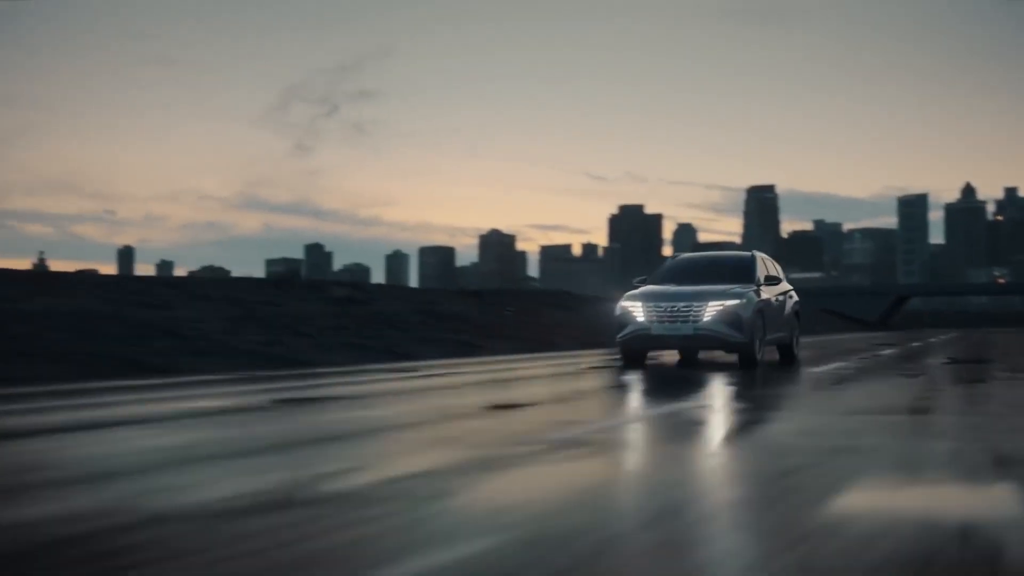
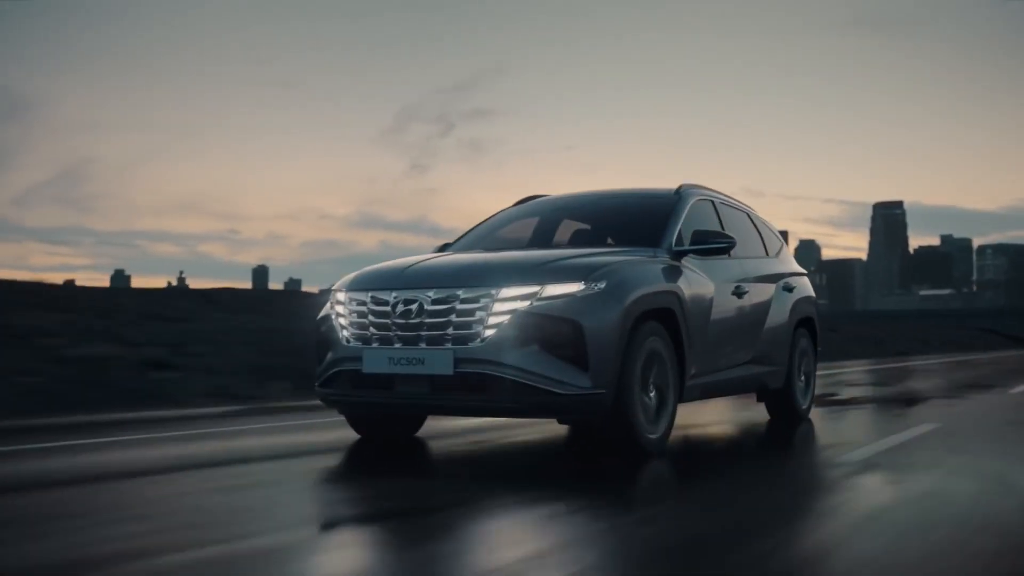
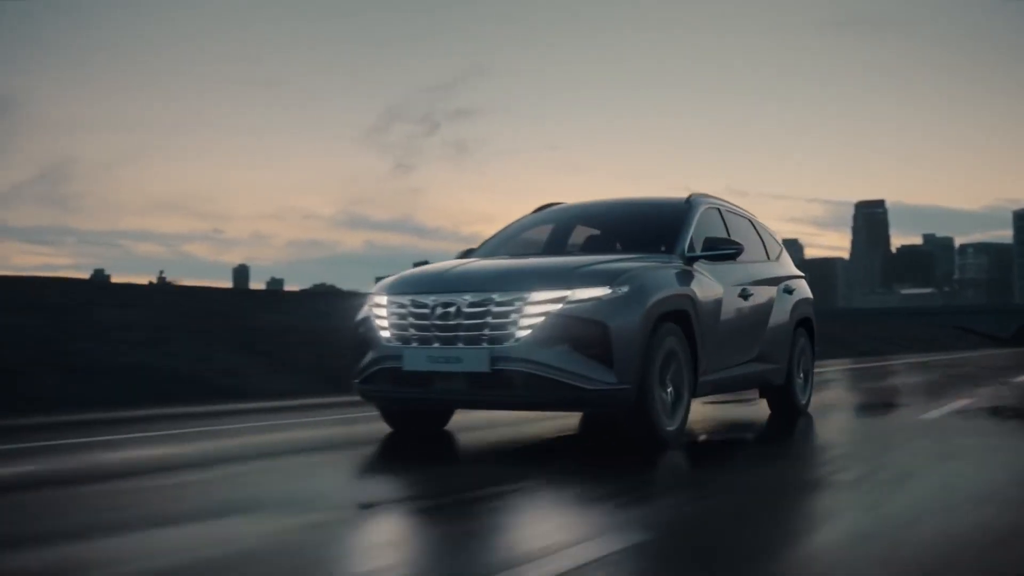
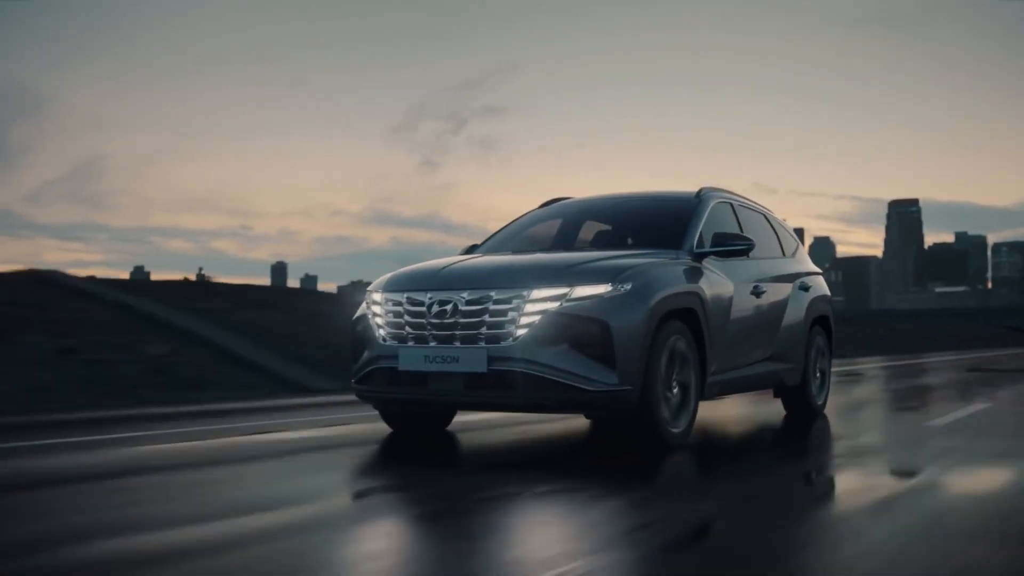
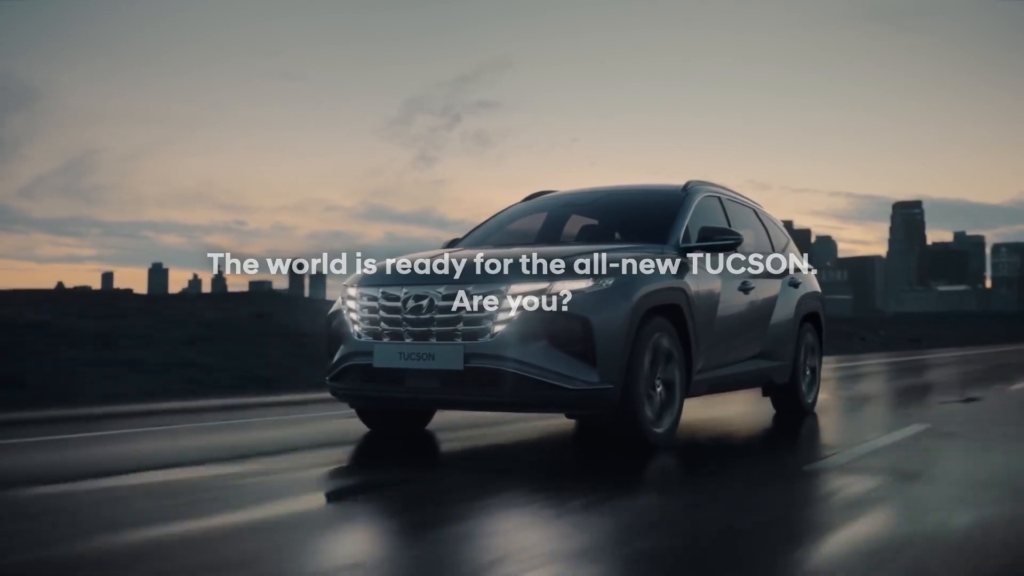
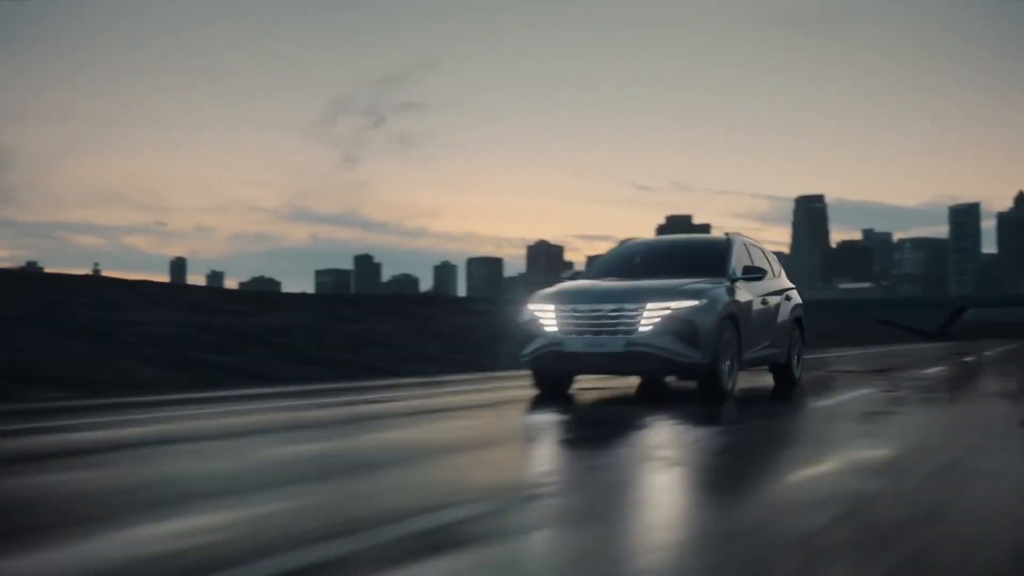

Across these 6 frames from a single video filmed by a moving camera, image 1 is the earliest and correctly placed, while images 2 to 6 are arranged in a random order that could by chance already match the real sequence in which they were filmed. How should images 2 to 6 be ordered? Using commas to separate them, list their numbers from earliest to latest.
6, 3, 2, 4, 5
